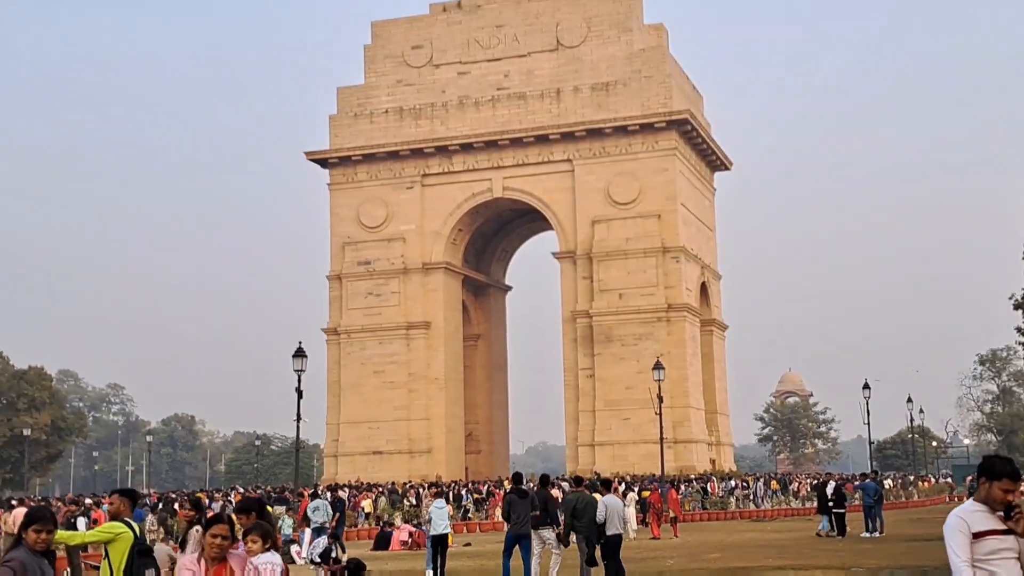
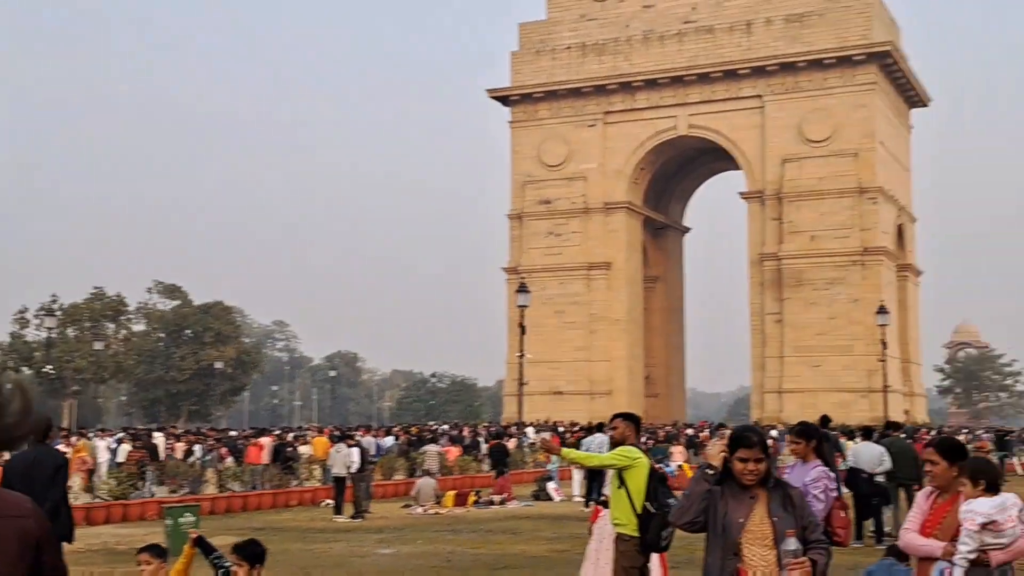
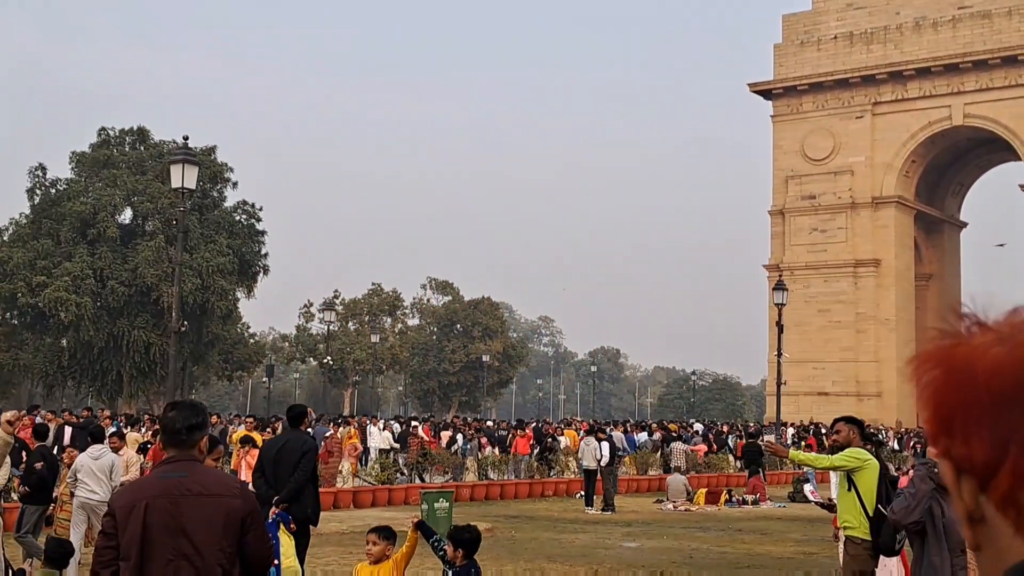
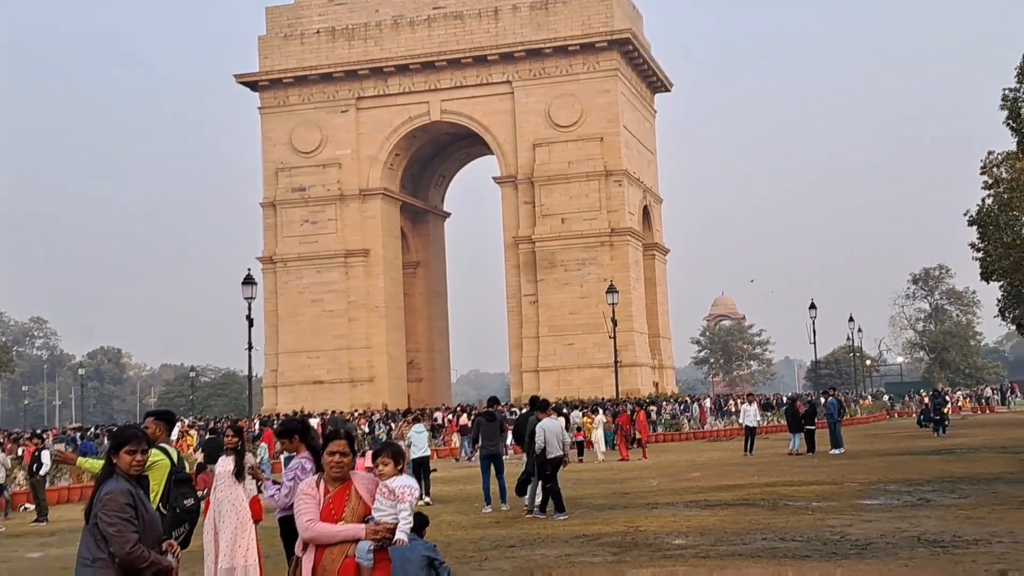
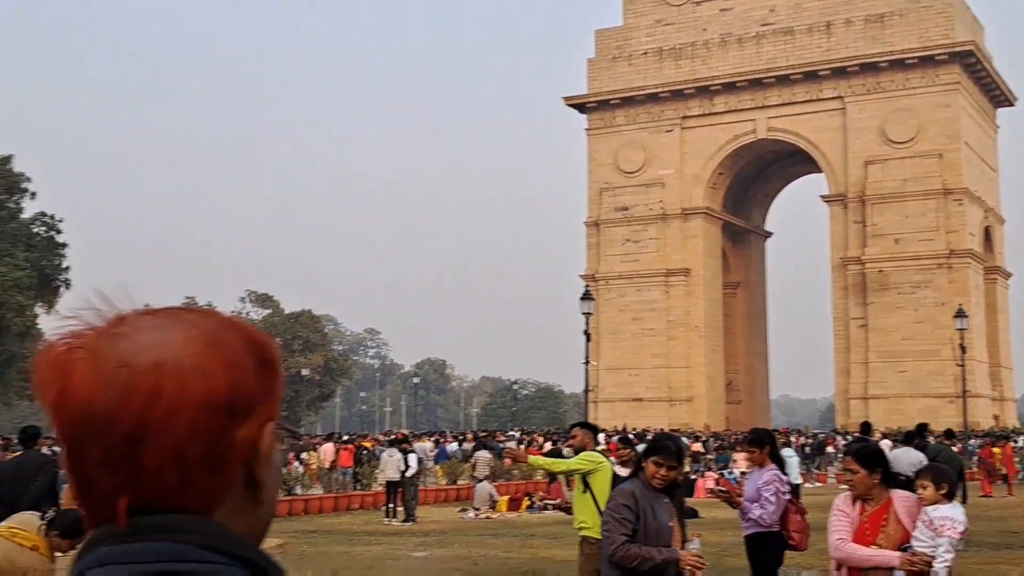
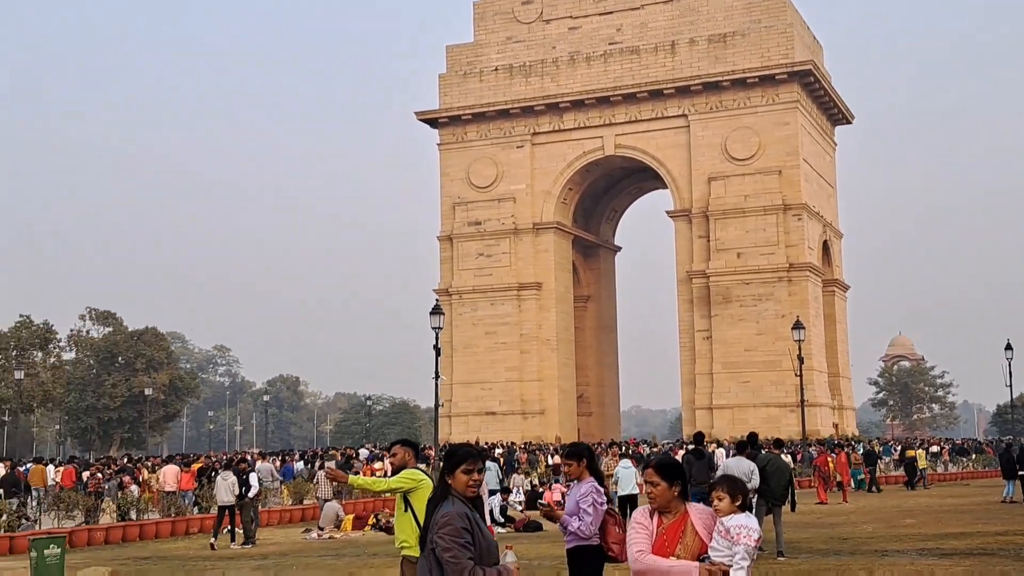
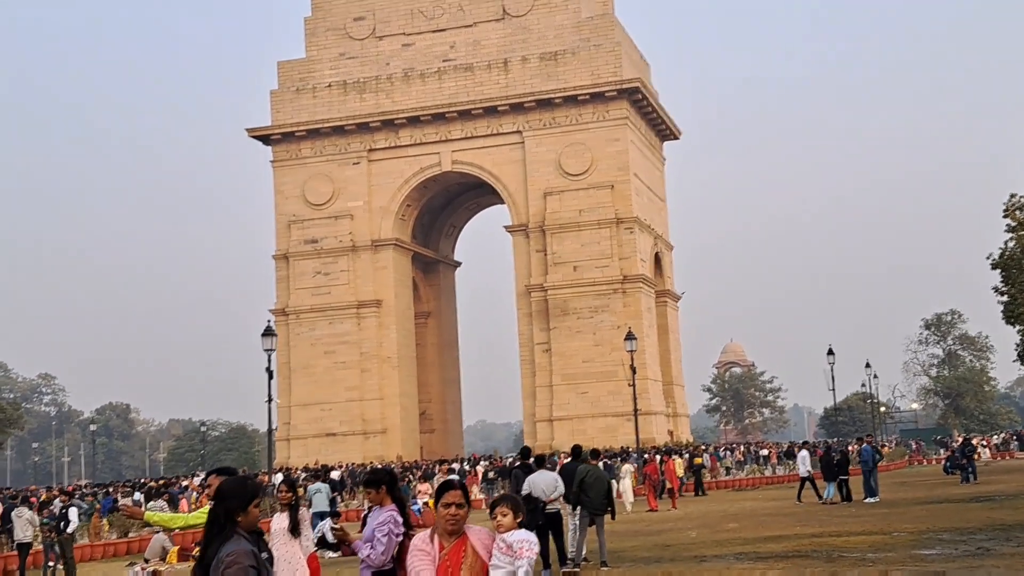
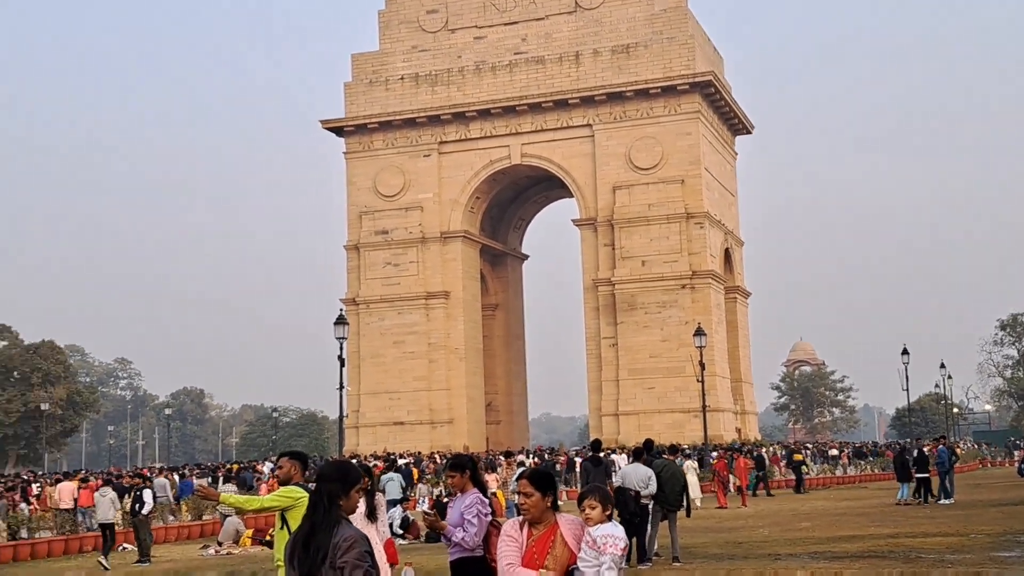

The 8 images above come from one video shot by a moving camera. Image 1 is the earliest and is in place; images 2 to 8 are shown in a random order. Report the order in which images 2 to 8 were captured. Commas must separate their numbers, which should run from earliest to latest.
4, 7, 8, 6, 5, 3, 2
